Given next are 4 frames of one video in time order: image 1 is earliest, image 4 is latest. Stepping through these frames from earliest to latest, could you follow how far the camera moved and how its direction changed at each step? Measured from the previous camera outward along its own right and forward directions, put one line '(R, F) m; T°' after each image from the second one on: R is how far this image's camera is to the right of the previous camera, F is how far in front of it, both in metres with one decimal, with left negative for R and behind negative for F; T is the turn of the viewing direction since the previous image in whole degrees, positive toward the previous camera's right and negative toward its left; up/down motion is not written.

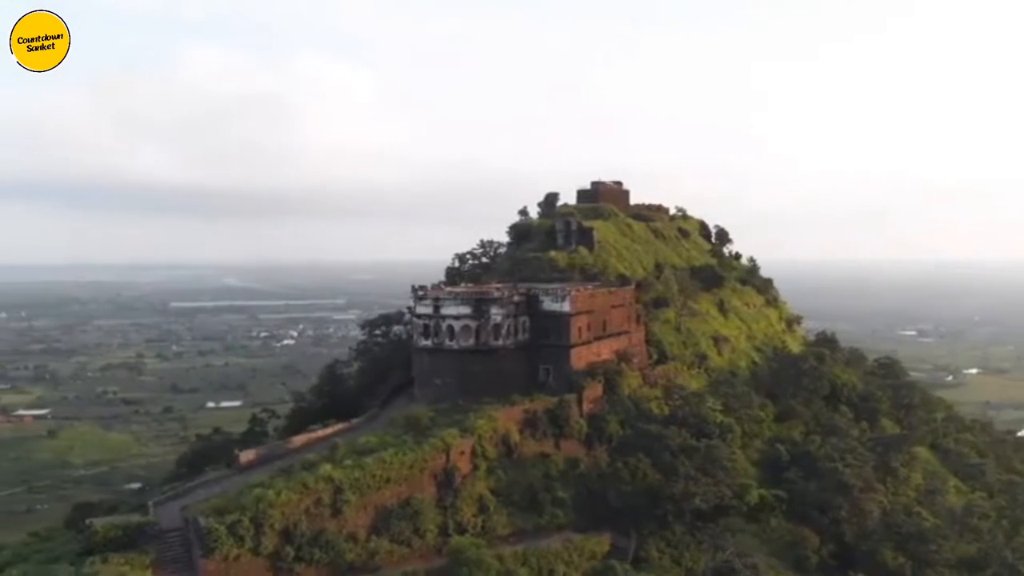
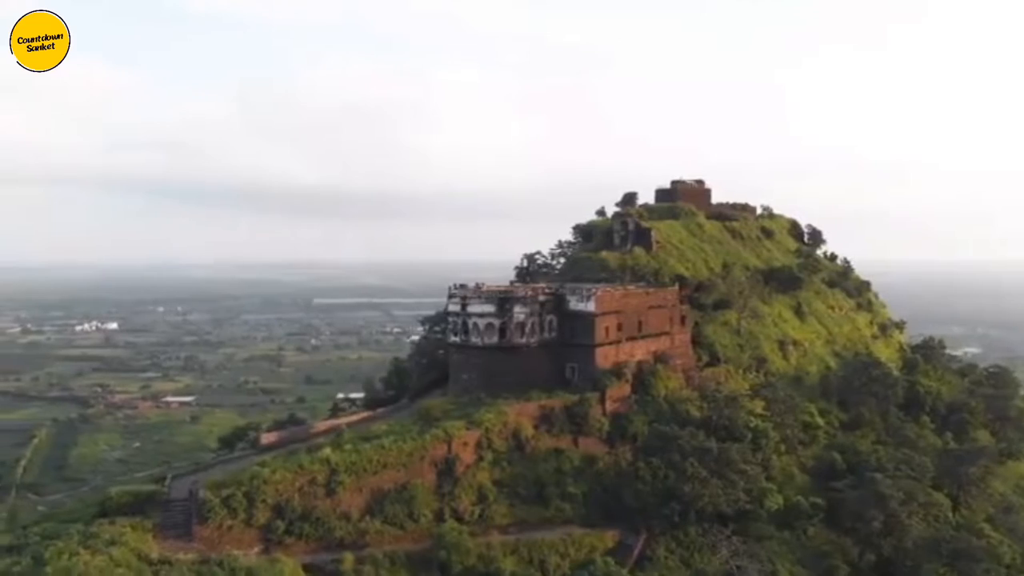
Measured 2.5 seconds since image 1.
(+4.9, -0.6) m; -11°
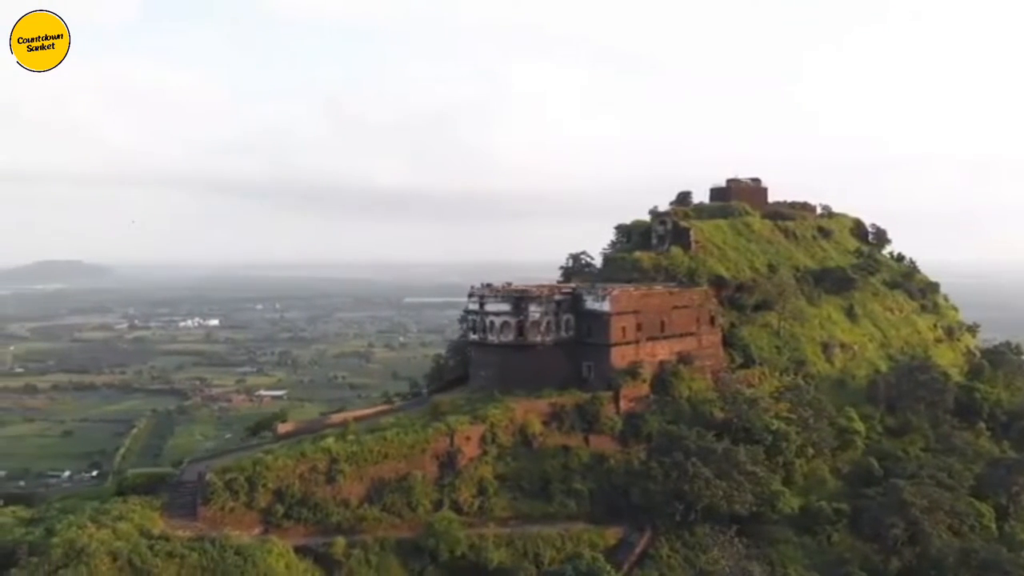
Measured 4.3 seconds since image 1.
(+3.5, -0.4) m; -8°
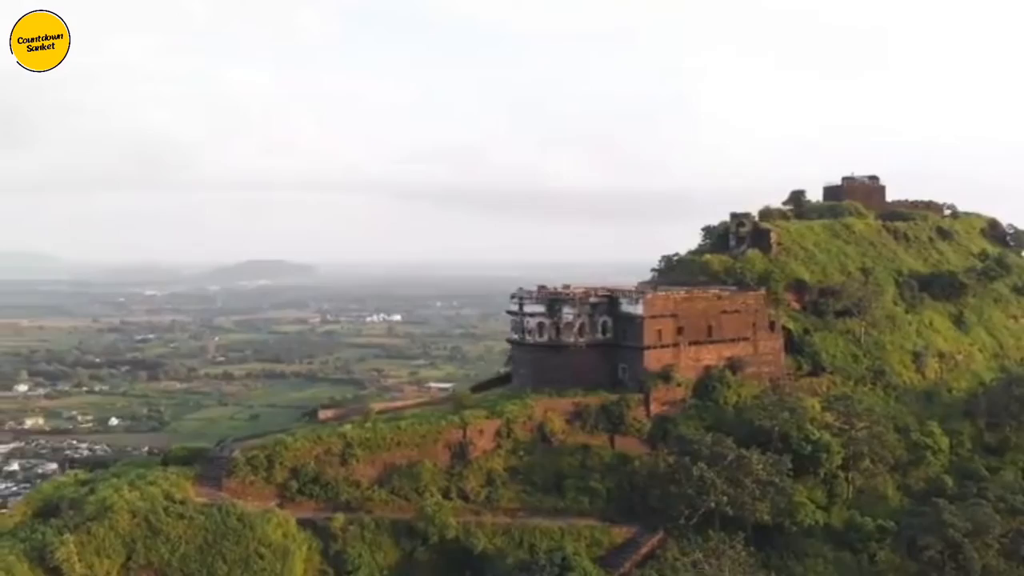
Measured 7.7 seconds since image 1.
(+7.0, 0.0) m; -16°
